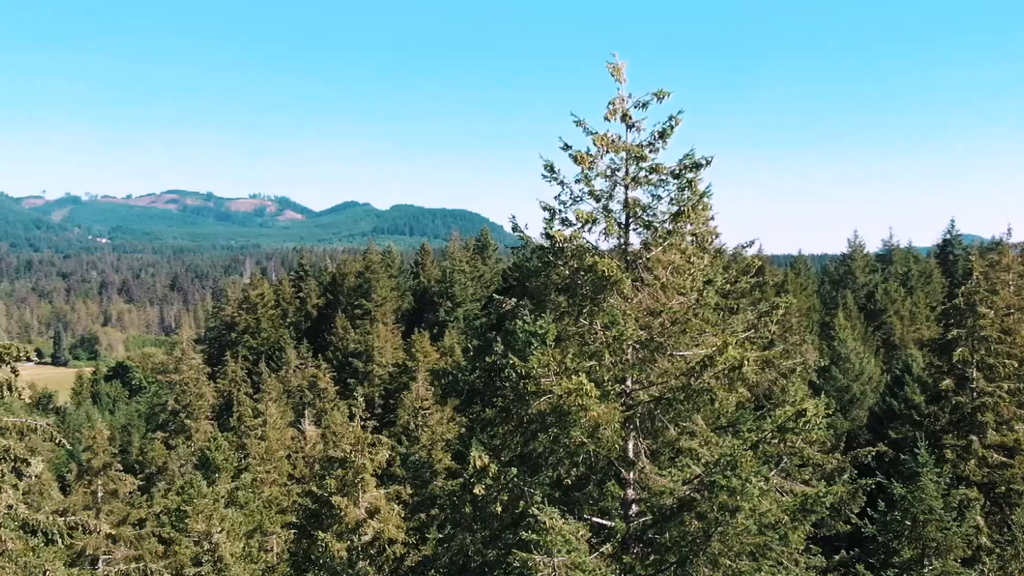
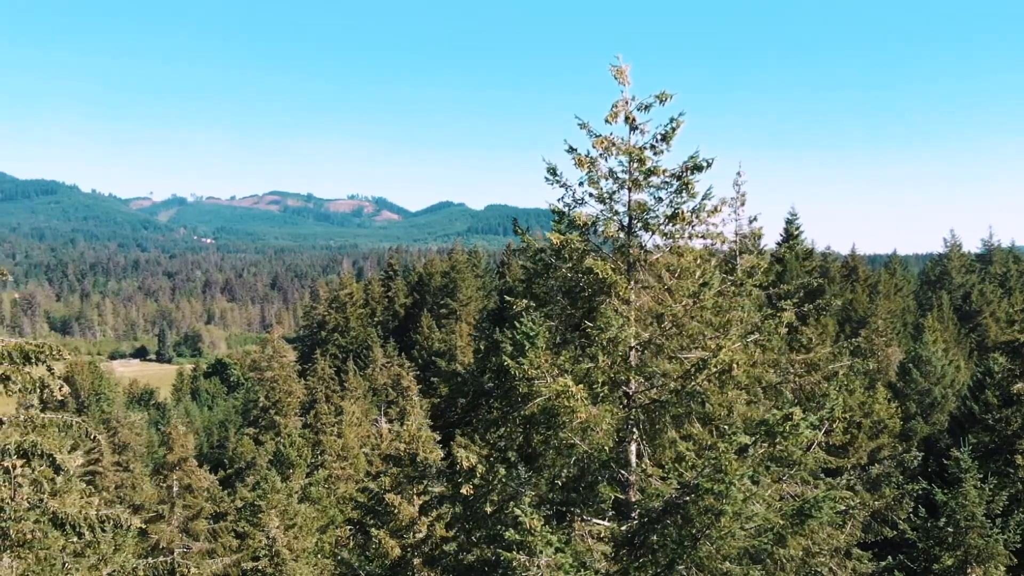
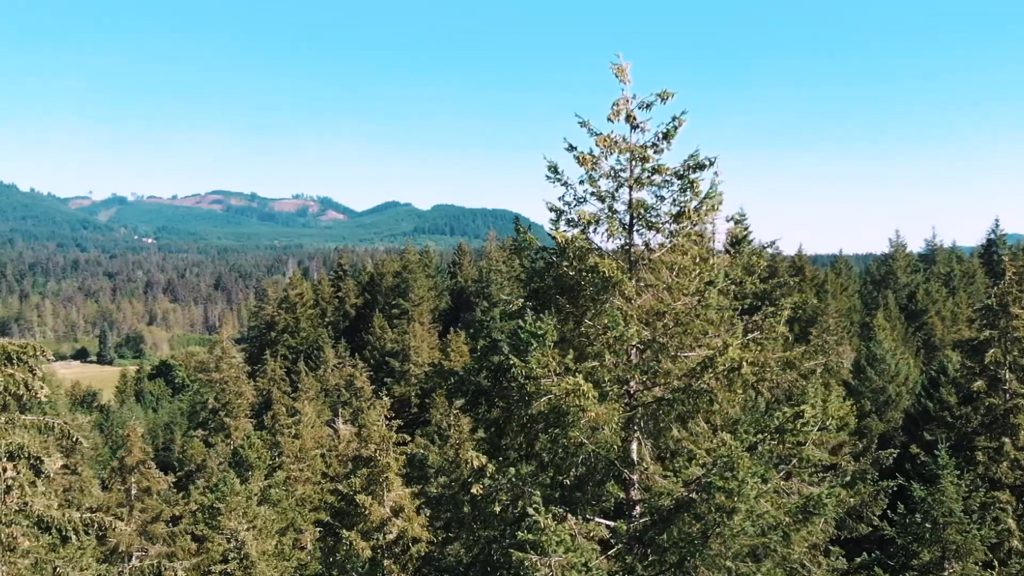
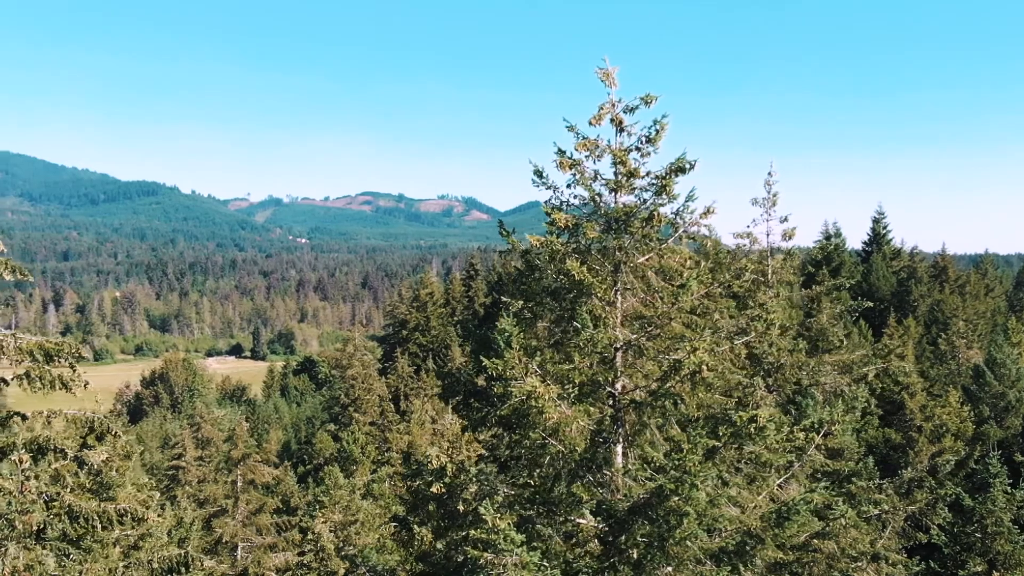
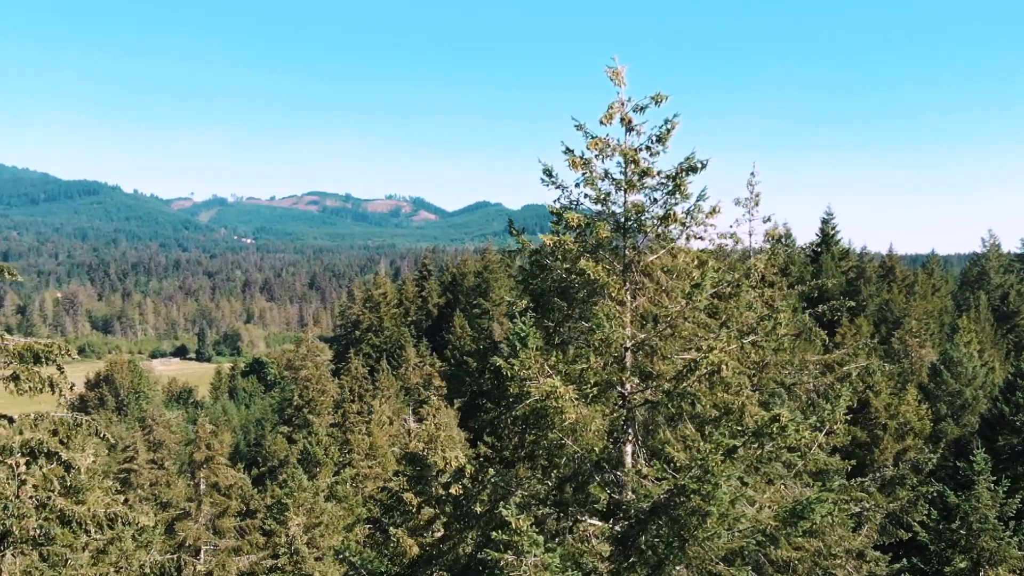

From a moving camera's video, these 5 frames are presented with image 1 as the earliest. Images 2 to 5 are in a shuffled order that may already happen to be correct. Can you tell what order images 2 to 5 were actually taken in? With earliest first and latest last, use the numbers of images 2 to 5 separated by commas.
3, 2, 5, 4
